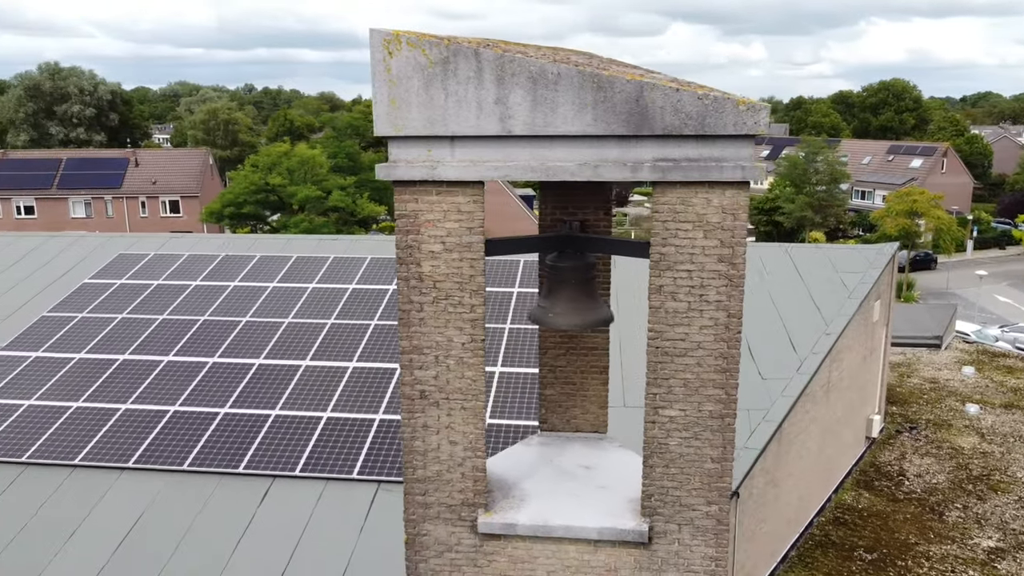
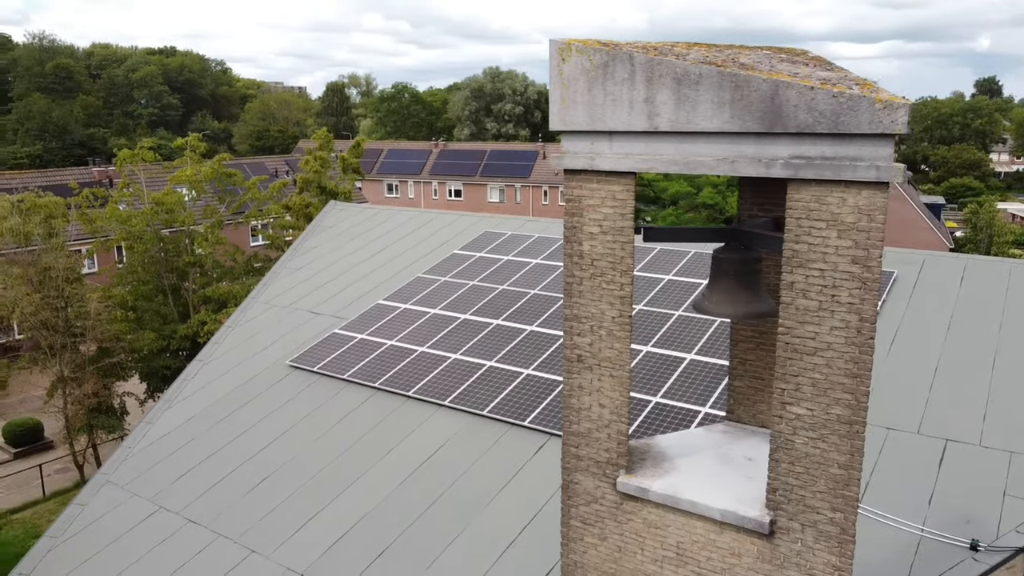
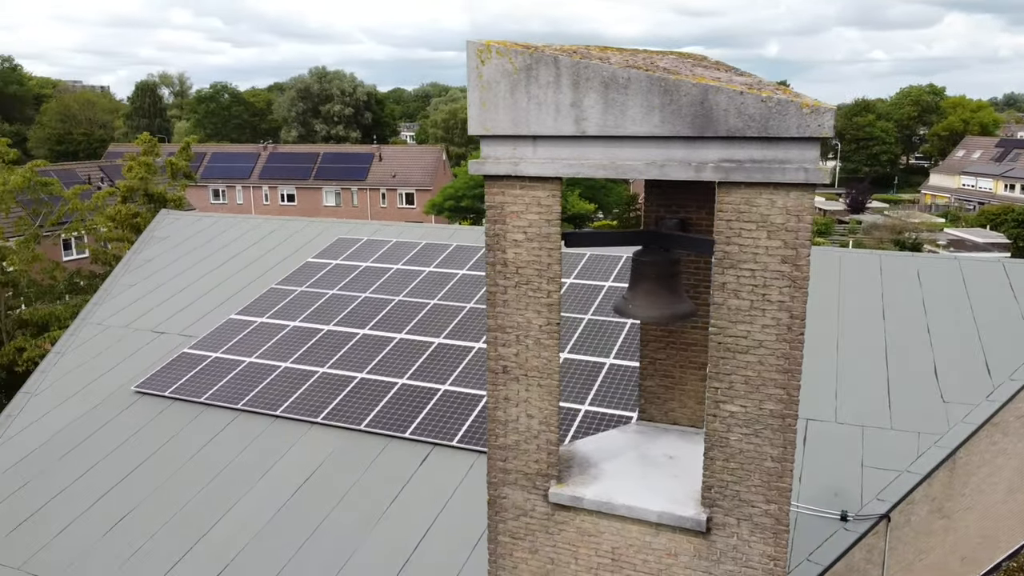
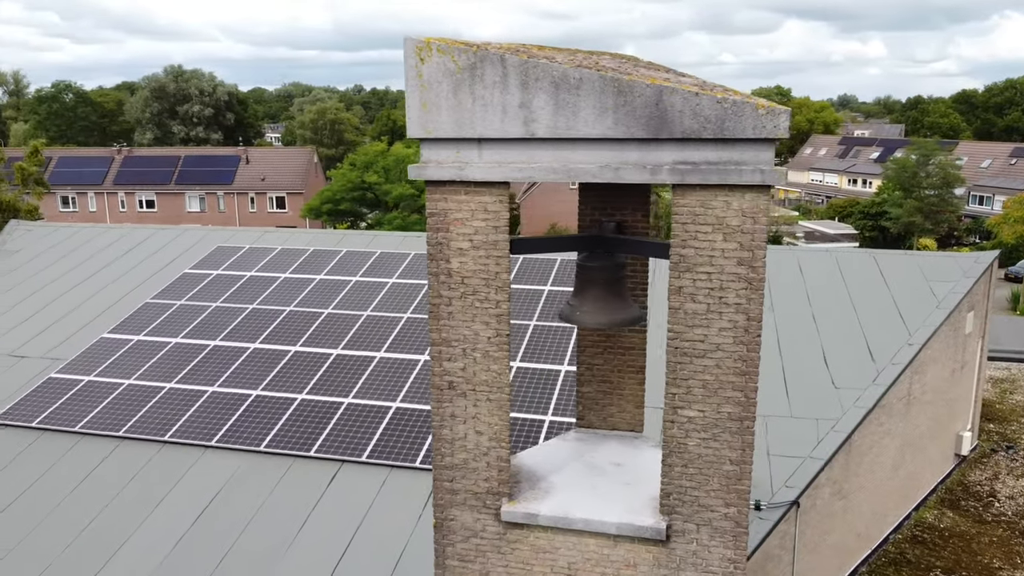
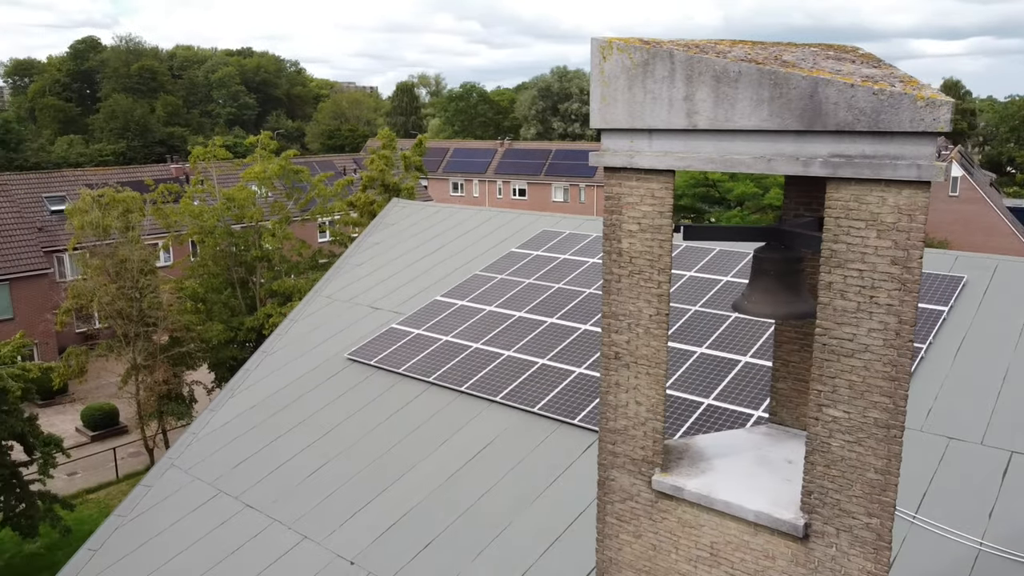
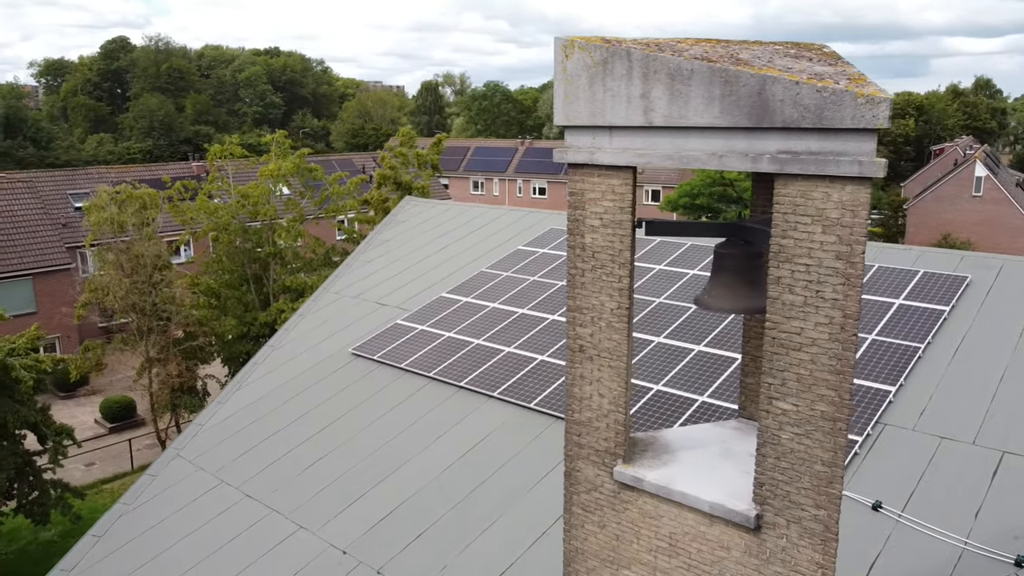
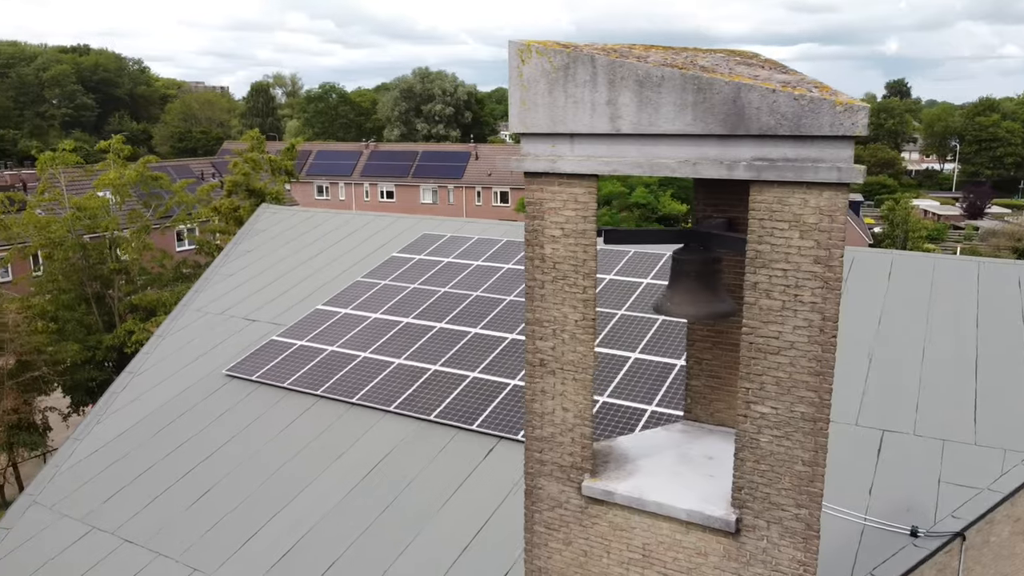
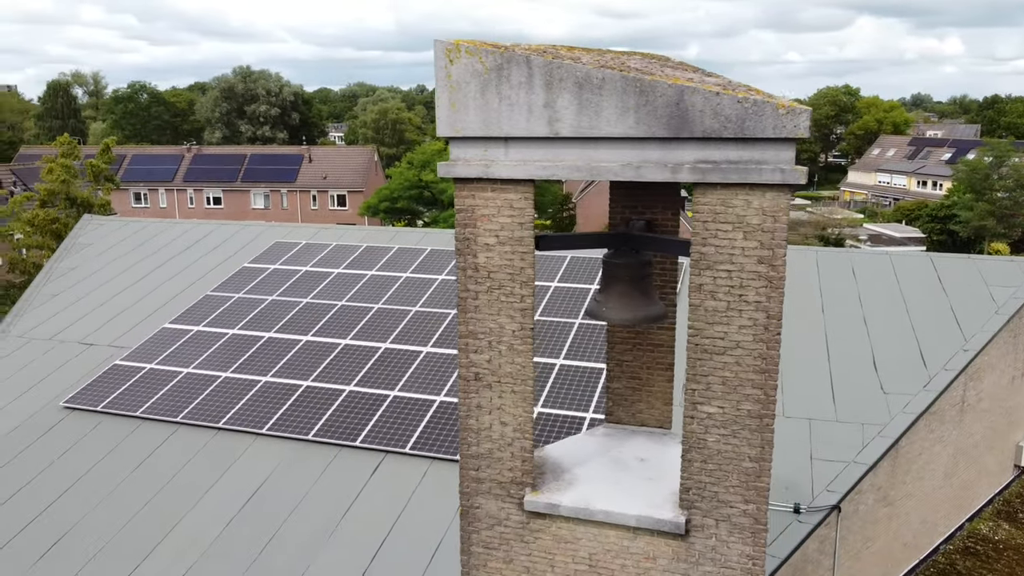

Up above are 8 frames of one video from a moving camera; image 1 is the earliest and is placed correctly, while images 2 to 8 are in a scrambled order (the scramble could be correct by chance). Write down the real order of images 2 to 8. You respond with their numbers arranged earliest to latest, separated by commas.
4, 8, 3, 7, 2, 5, 6
